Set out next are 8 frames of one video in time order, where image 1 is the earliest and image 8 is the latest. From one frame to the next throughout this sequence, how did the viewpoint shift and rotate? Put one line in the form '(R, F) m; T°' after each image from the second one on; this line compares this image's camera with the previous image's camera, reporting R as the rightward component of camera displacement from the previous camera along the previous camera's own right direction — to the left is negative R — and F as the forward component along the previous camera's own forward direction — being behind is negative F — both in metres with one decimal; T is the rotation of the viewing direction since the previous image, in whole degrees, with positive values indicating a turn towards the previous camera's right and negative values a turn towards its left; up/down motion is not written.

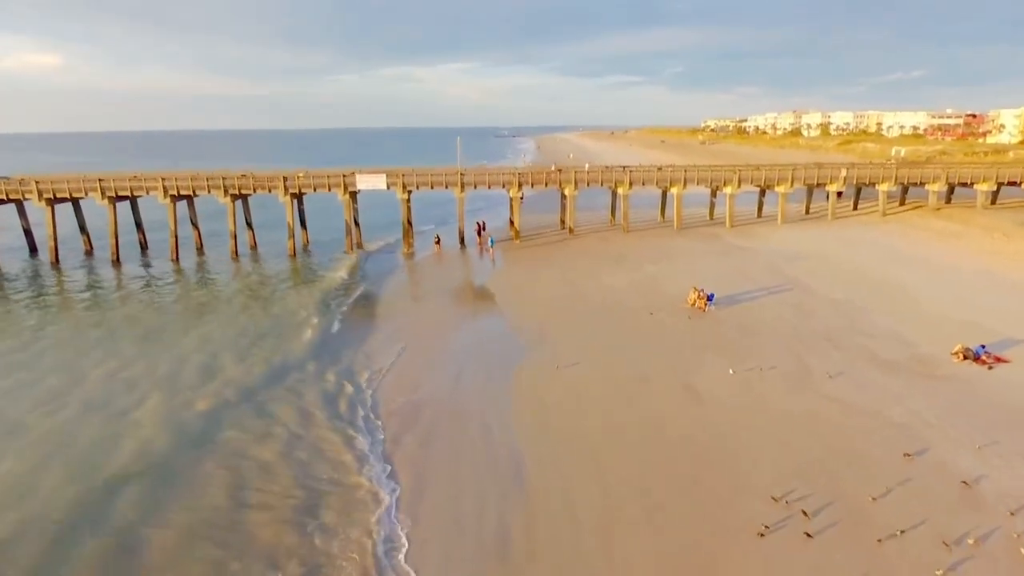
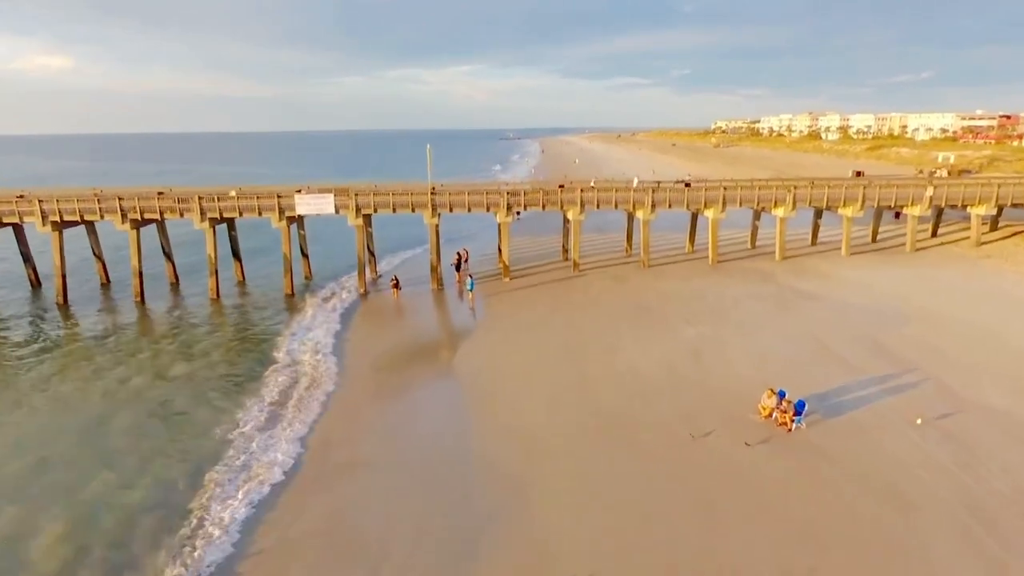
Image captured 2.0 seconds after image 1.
(+0.7, +7.7) m; 0°
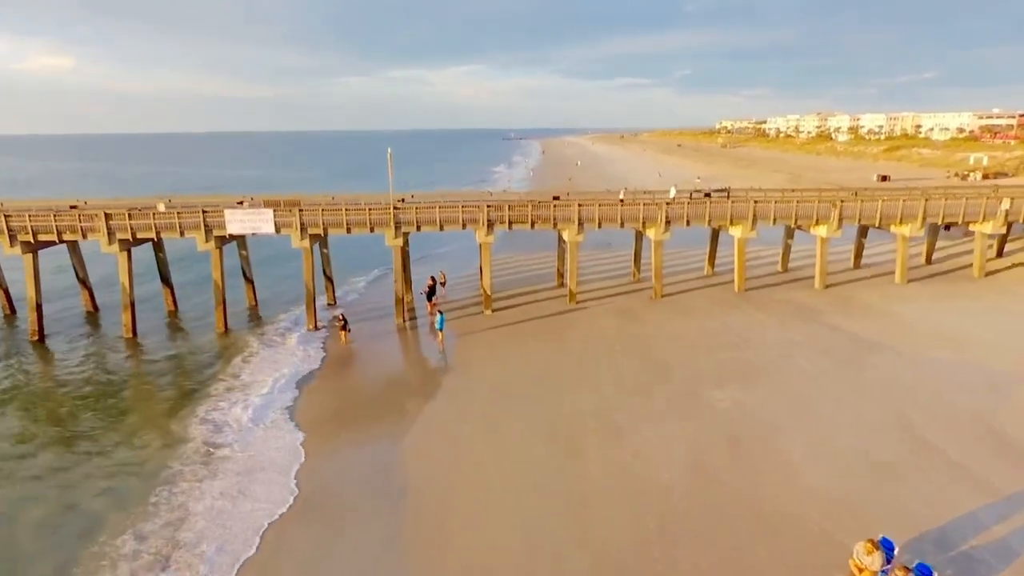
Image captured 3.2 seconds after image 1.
(+0.7, +4.8) m; 0°
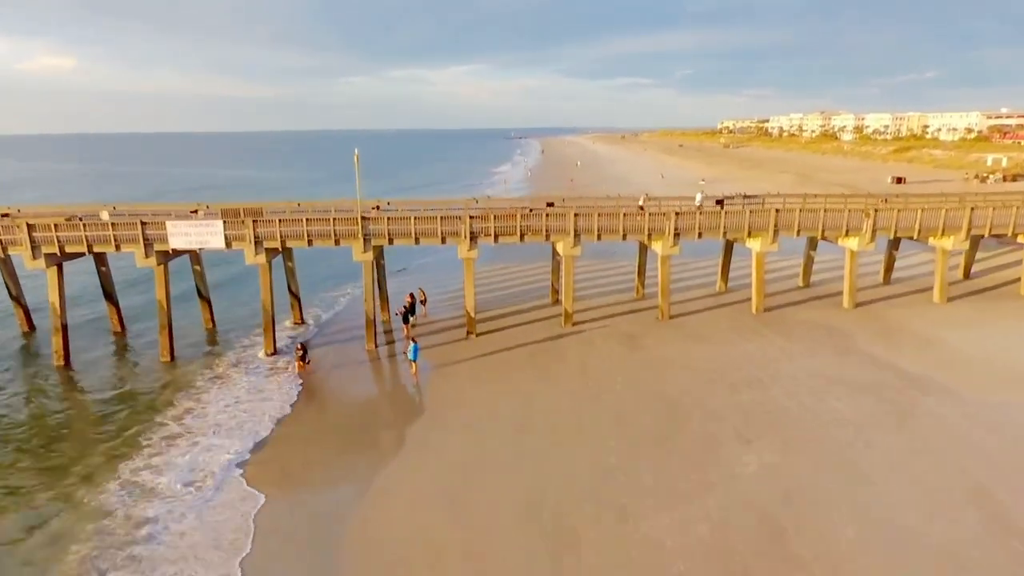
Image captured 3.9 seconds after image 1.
(+0.4, +2.7) m; 0°
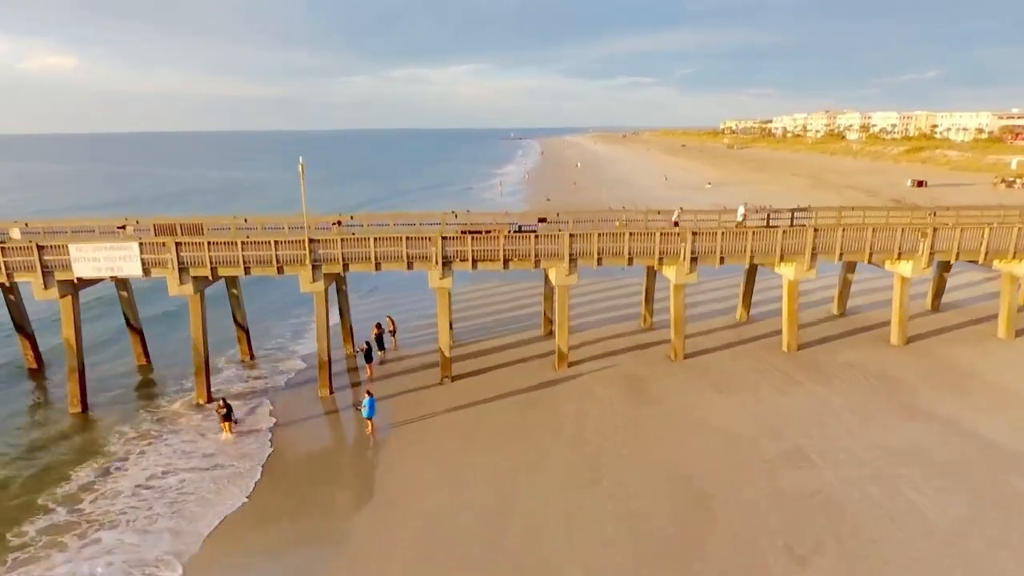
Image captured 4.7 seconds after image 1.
(+0.5, +3.3) m; 0°
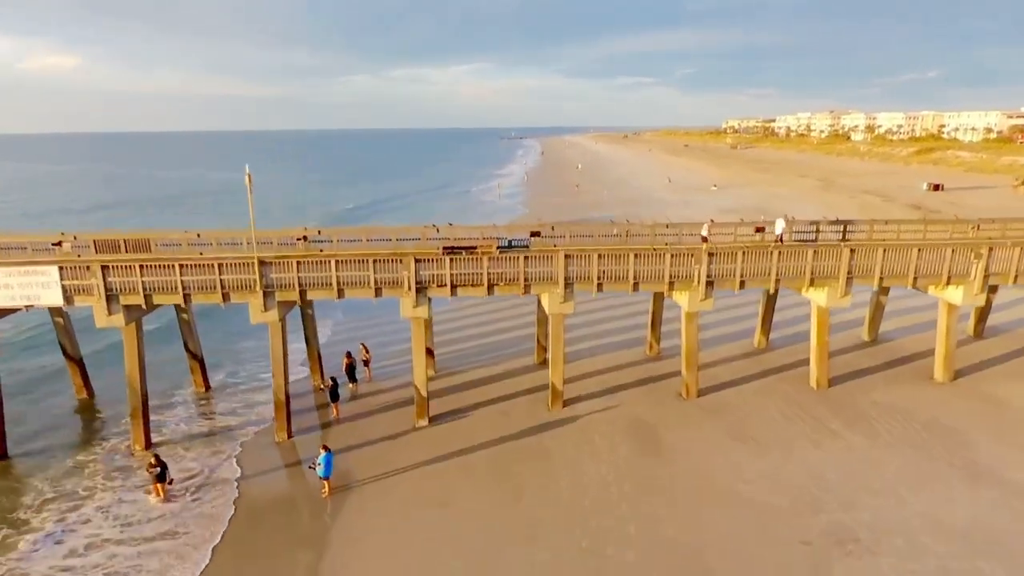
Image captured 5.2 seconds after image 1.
(+0.3, +2.2) m; 0°
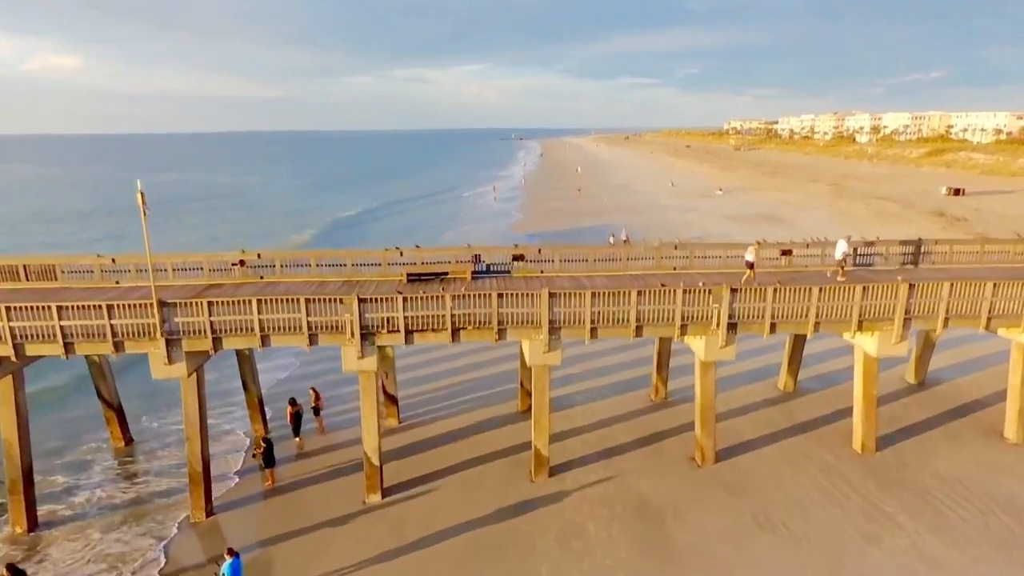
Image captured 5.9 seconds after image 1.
(+0.5, +2.7) m; 0°
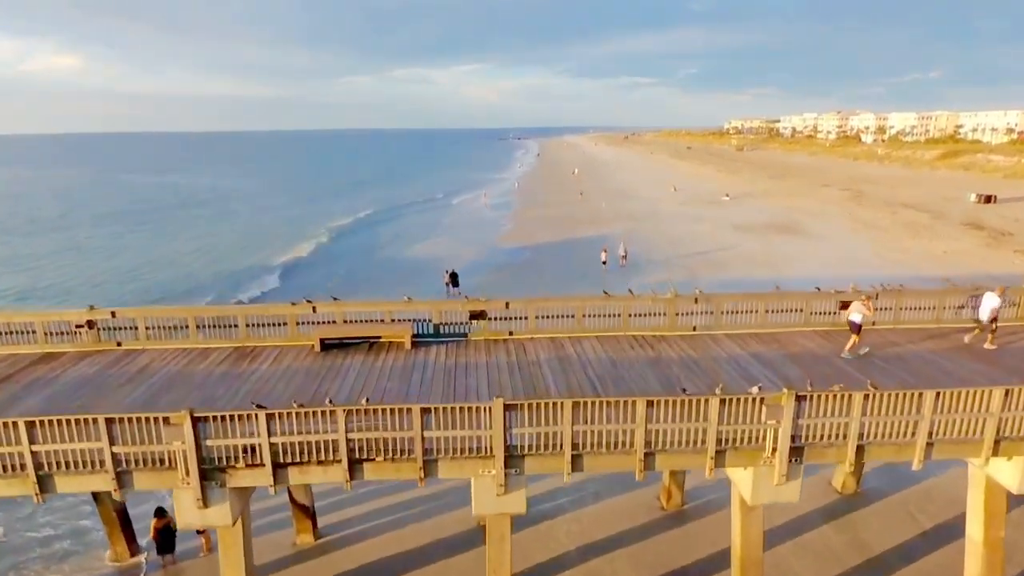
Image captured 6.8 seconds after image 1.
(+0.7, +3.9) m; 0°
